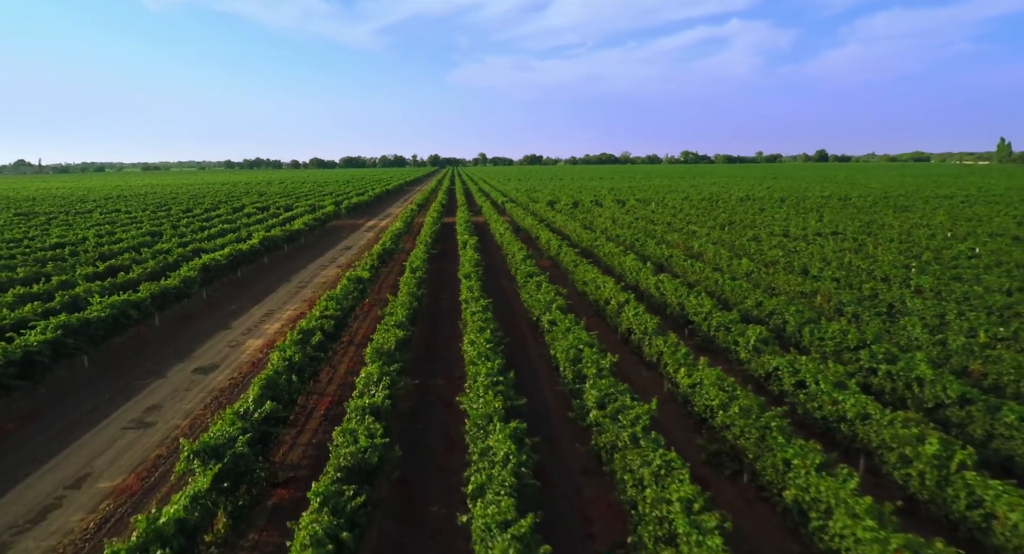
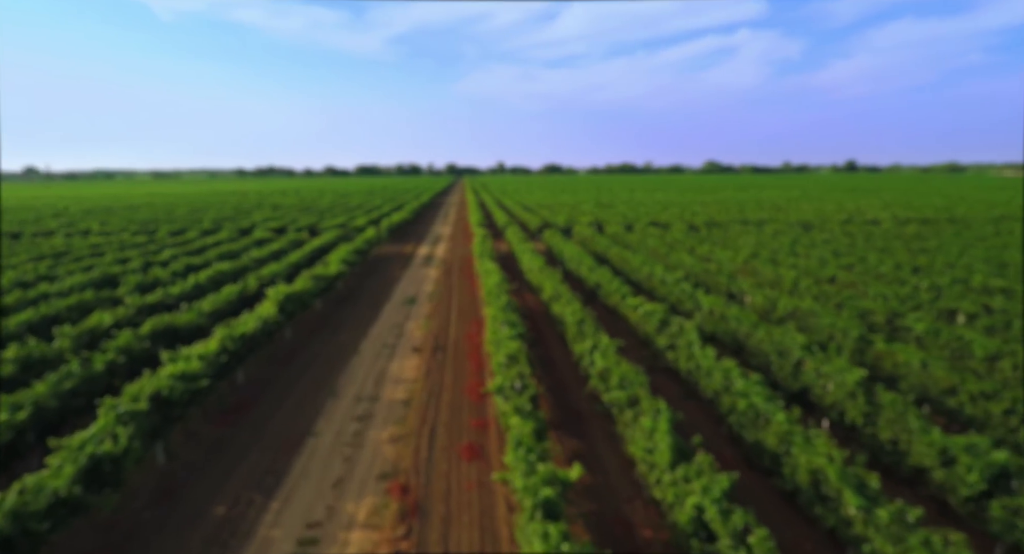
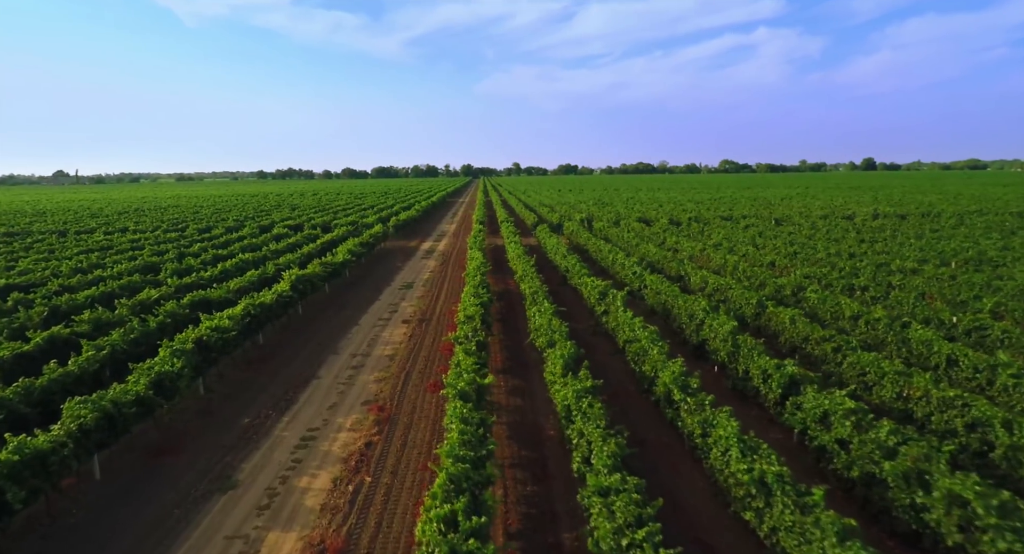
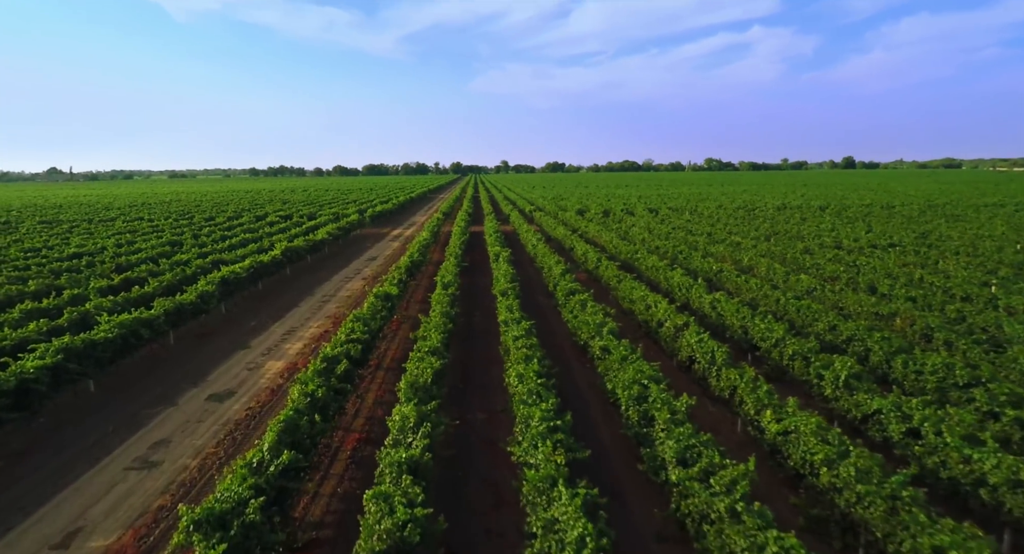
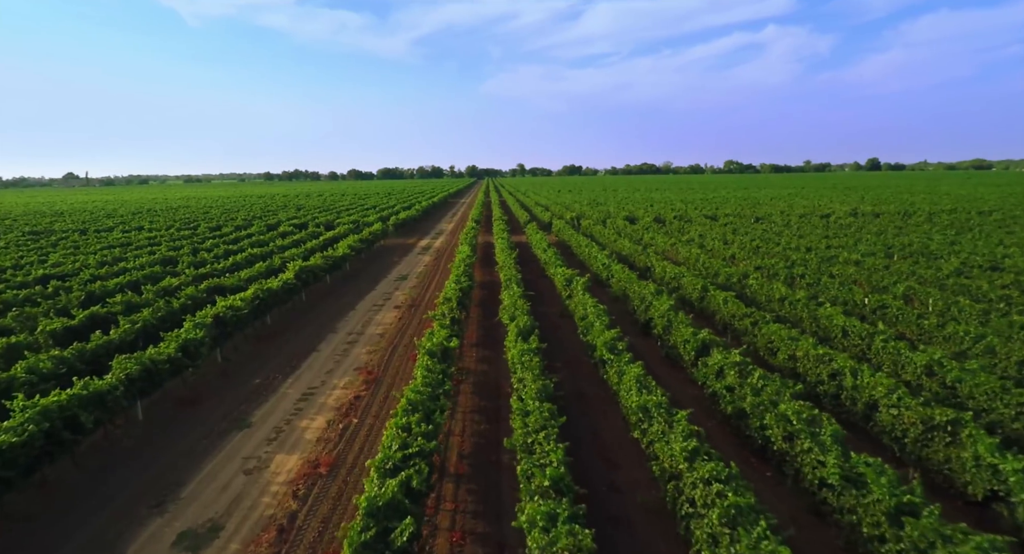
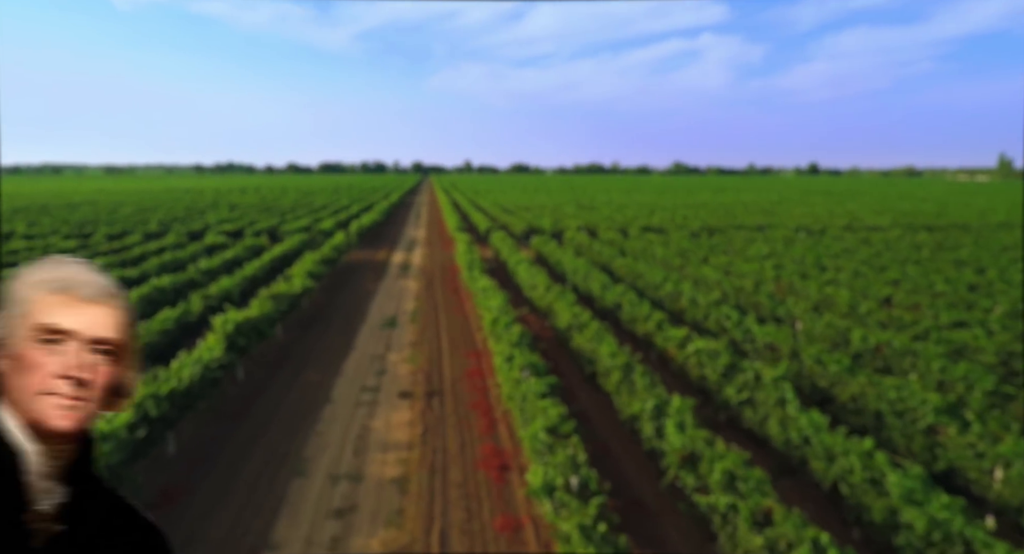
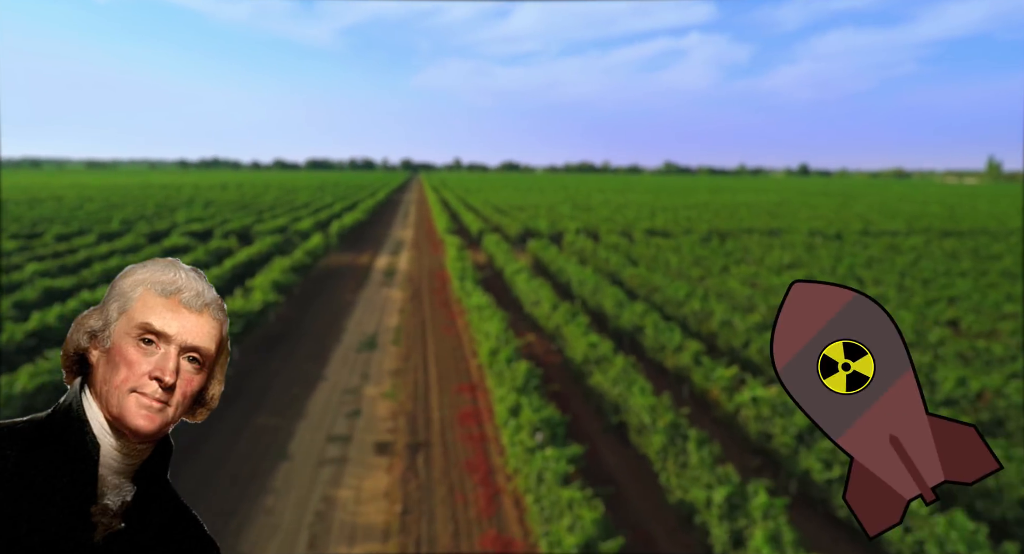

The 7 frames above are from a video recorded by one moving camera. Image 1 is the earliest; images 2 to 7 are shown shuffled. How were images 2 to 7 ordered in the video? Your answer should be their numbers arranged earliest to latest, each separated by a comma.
4, 5, 3, 2, 6, 7
